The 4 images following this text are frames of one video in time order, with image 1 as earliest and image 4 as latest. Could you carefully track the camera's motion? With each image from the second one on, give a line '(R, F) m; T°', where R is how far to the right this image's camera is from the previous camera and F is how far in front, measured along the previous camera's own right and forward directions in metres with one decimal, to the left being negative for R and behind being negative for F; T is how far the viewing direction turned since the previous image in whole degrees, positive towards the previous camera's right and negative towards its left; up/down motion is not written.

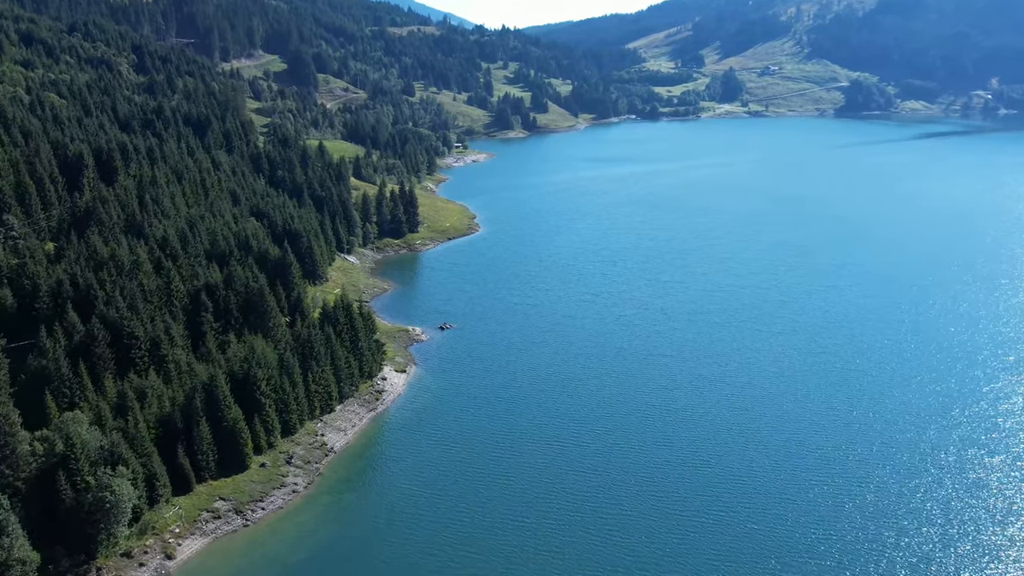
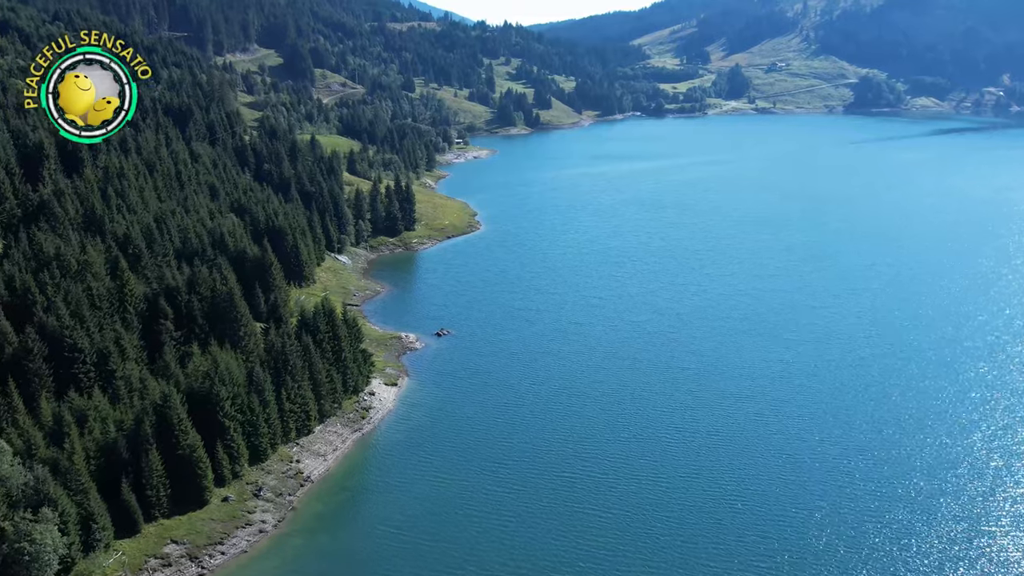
(-0.2, +11.7) m; 0°
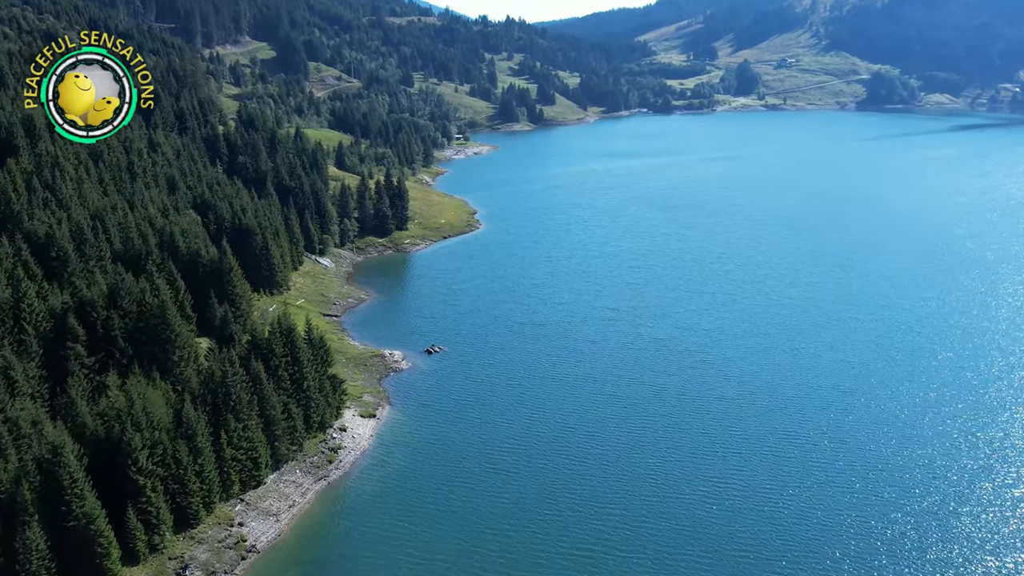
(0.0, +17.0) m; 0°
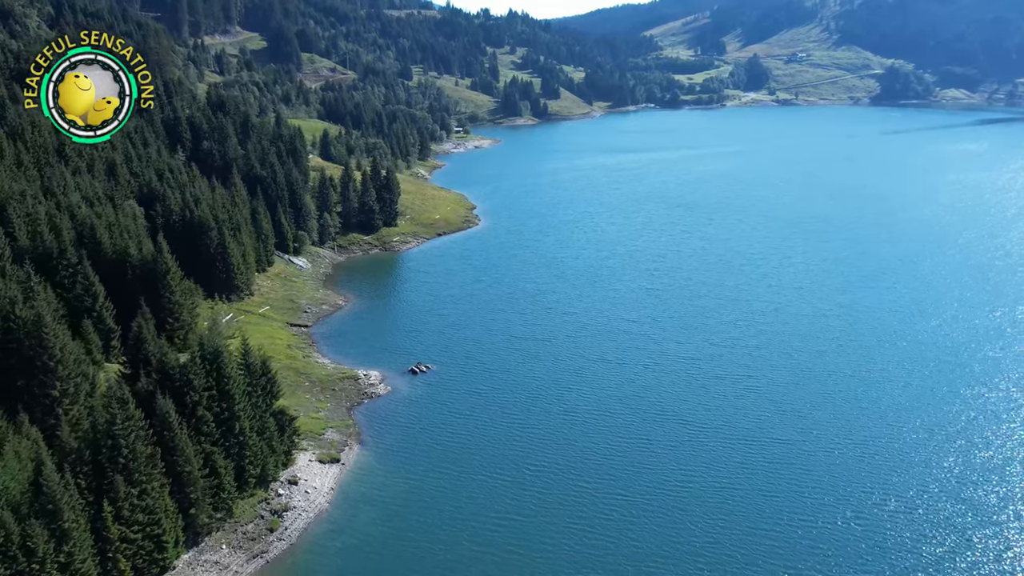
(0.0, +17.9) m; 0°
